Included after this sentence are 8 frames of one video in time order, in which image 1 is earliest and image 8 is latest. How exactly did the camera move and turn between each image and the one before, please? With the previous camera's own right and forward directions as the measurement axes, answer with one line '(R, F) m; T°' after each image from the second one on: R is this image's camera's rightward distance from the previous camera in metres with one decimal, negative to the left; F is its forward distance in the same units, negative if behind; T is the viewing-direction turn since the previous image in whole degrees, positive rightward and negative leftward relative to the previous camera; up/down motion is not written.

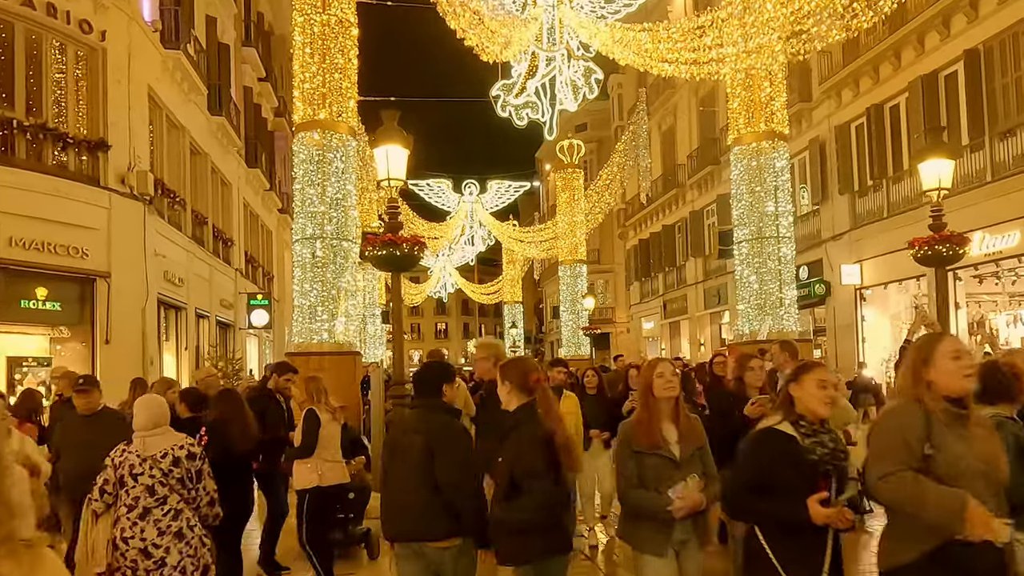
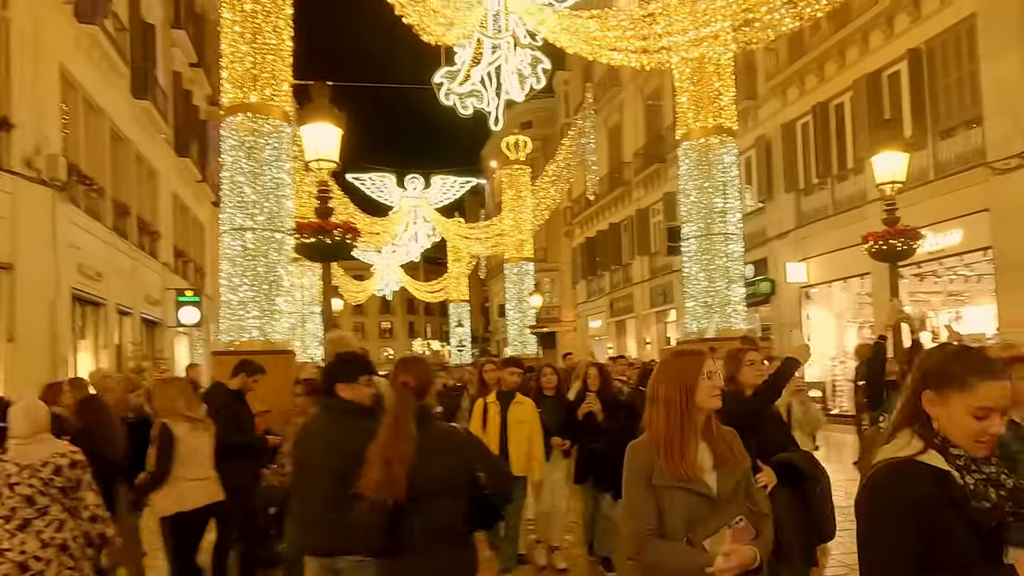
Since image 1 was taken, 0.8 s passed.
(0.0, +0.5) m; +4°
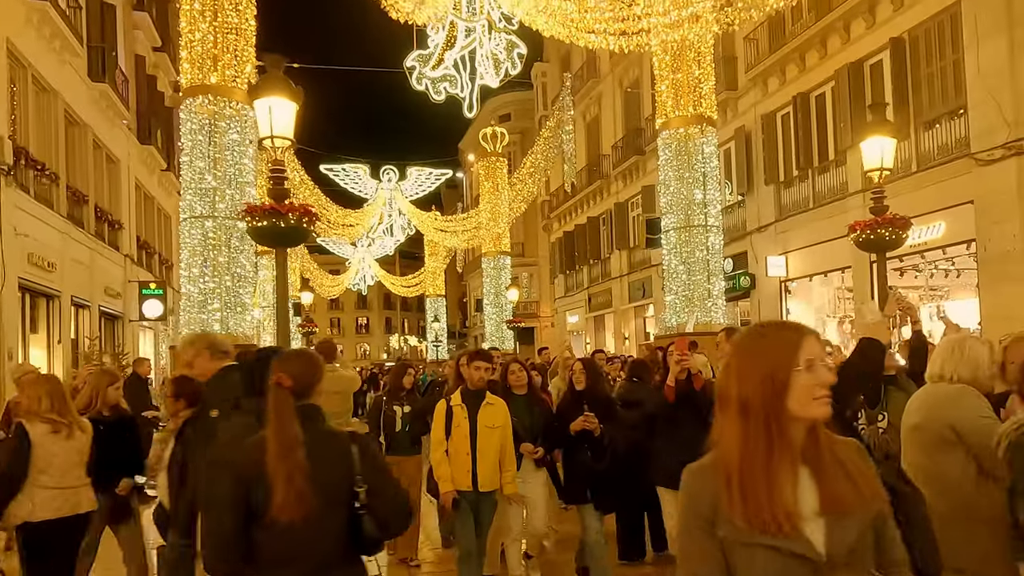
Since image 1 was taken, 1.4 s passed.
(+0.1, +0.5) m; +2°
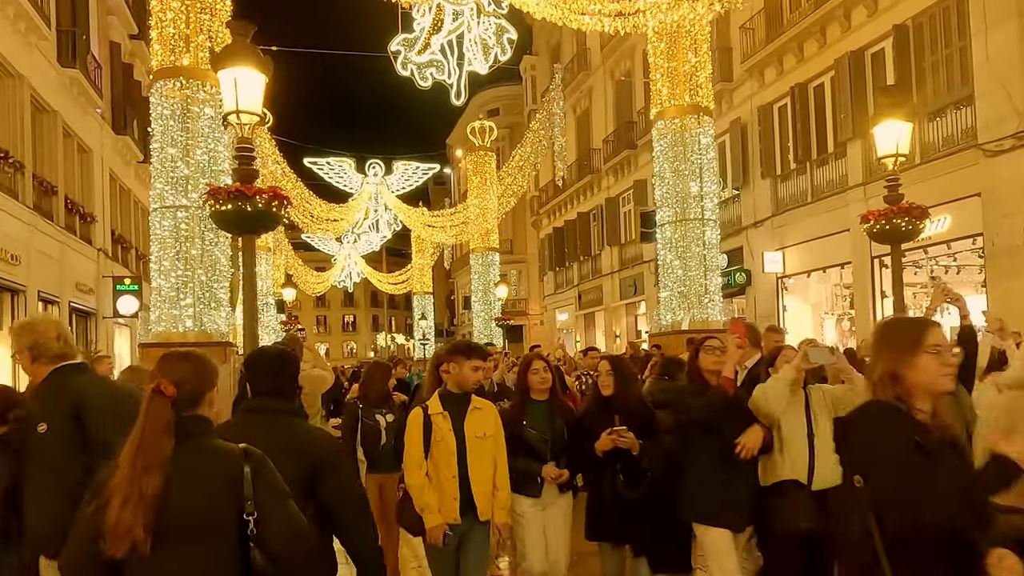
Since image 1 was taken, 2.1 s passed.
(0.0, +0.6) m; +1°
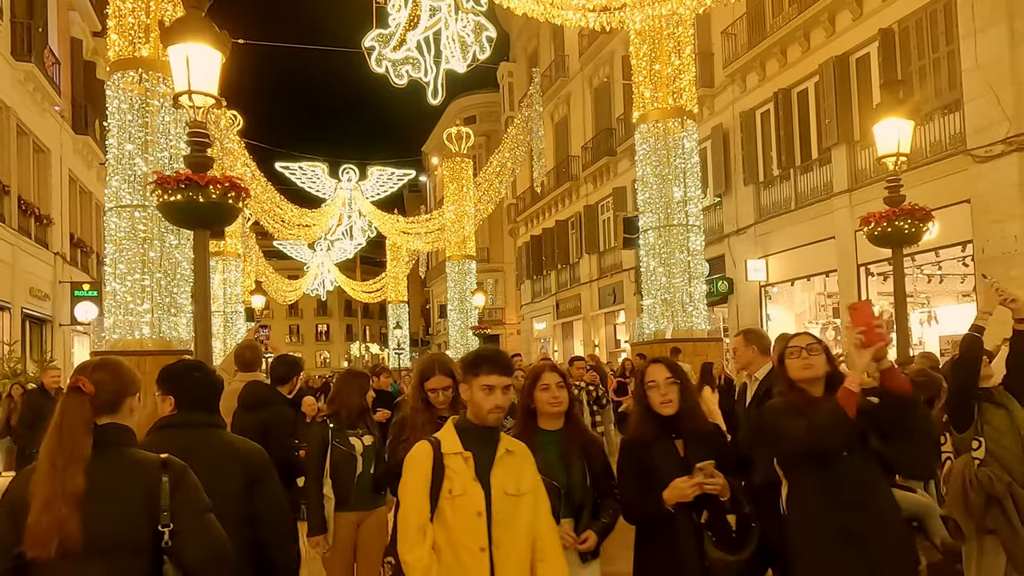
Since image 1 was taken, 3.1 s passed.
(-0.1, +0.5) m; +2°
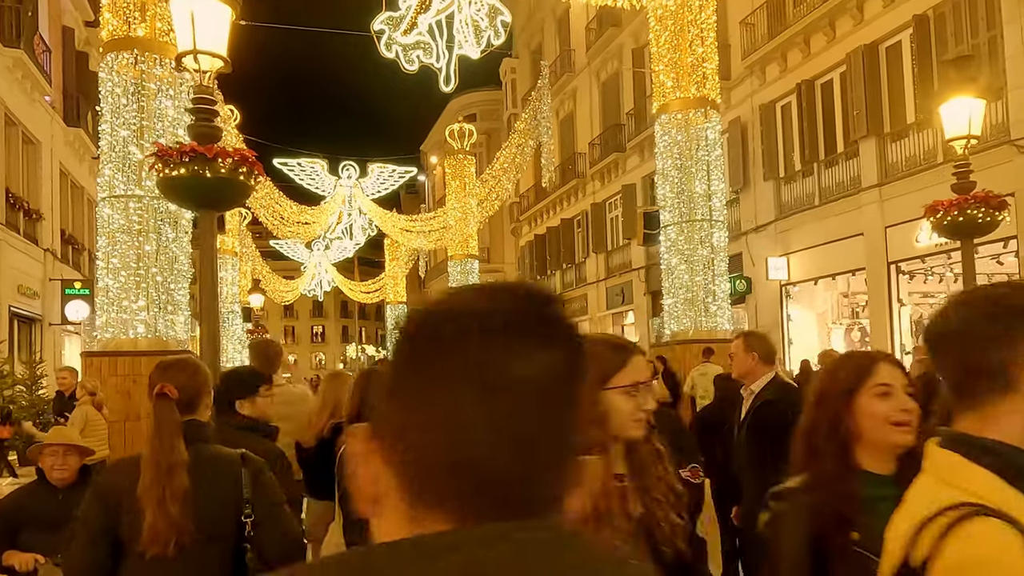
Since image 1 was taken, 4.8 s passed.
(-0.4, +0.7) m; 0°
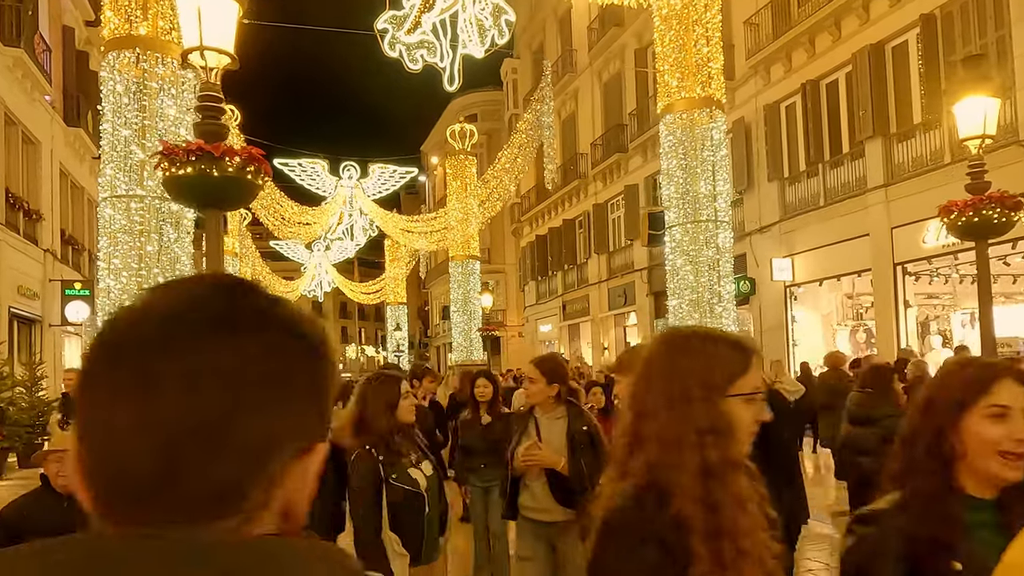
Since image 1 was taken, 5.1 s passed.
(-0.1, +0.1) m; 0°
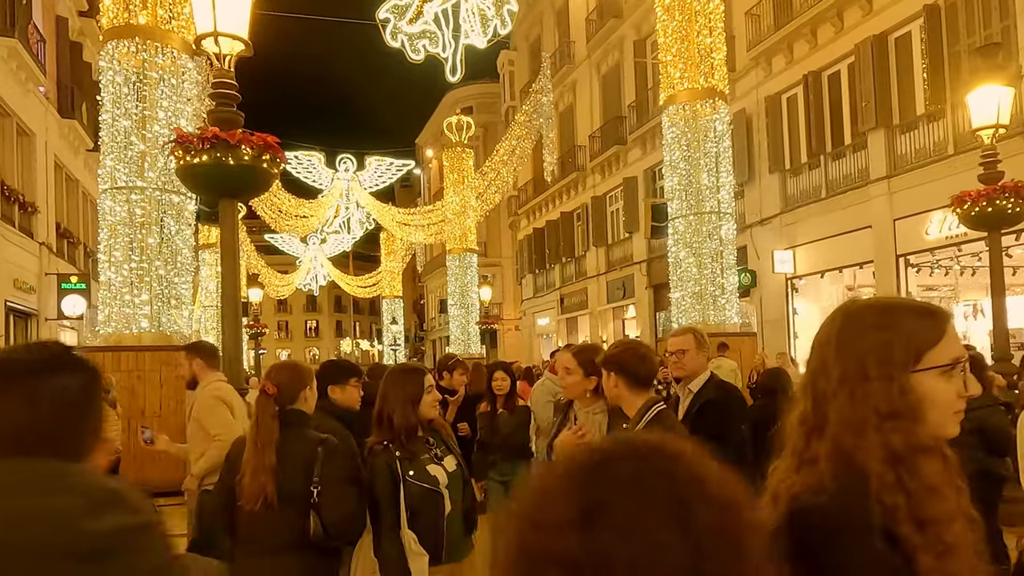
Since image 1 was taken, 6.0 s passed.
(-0.2, +0.1) m; +1°
